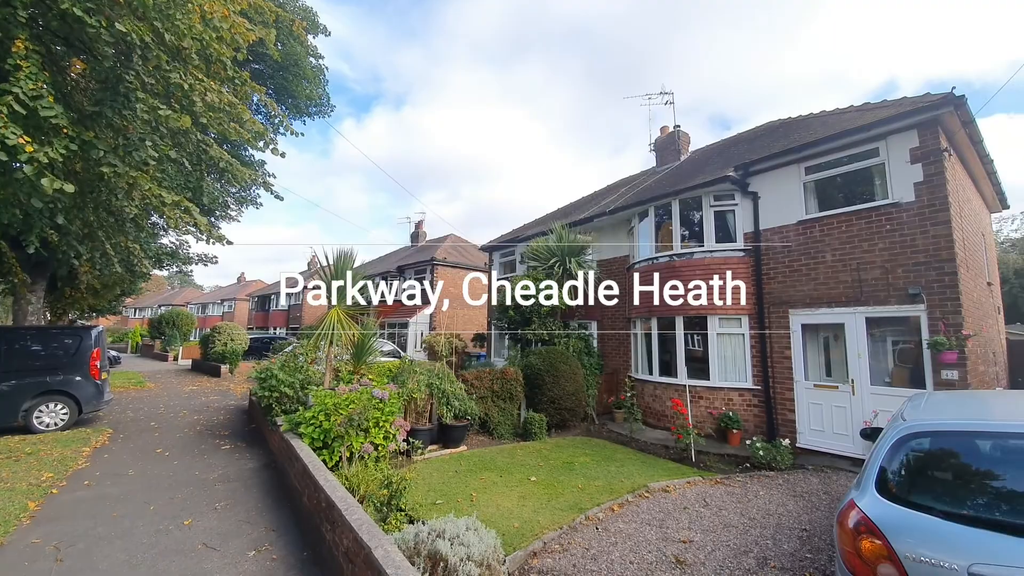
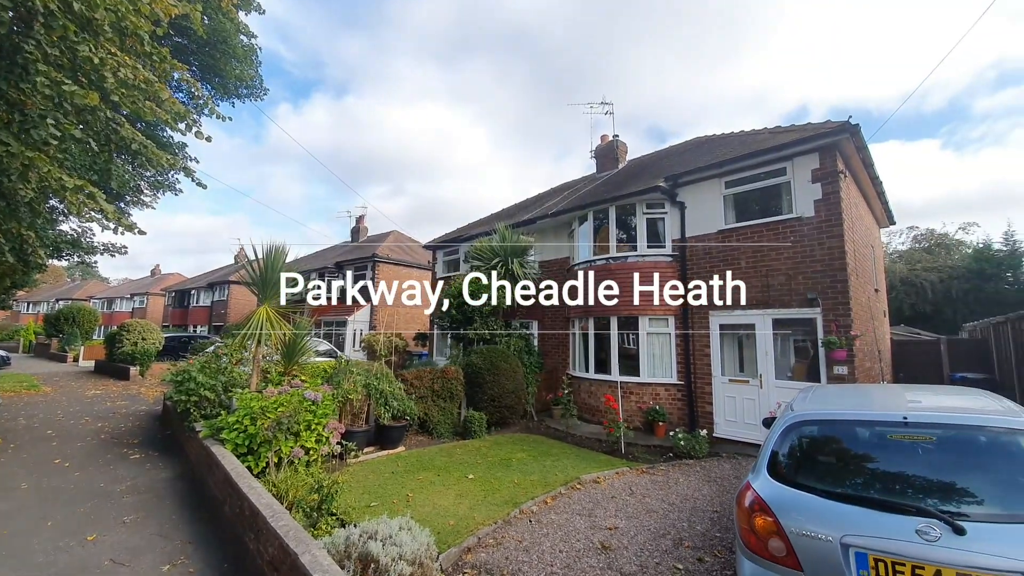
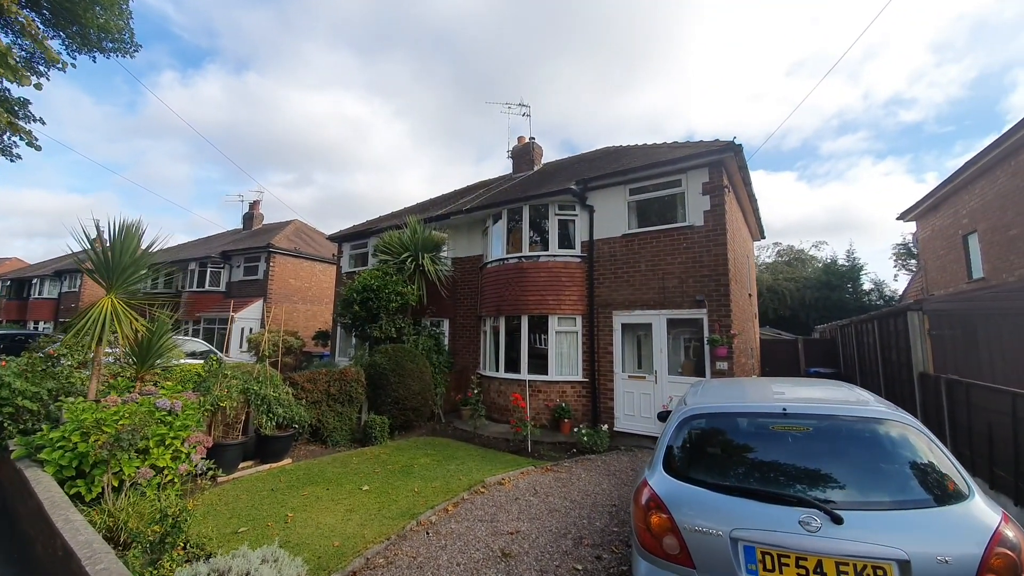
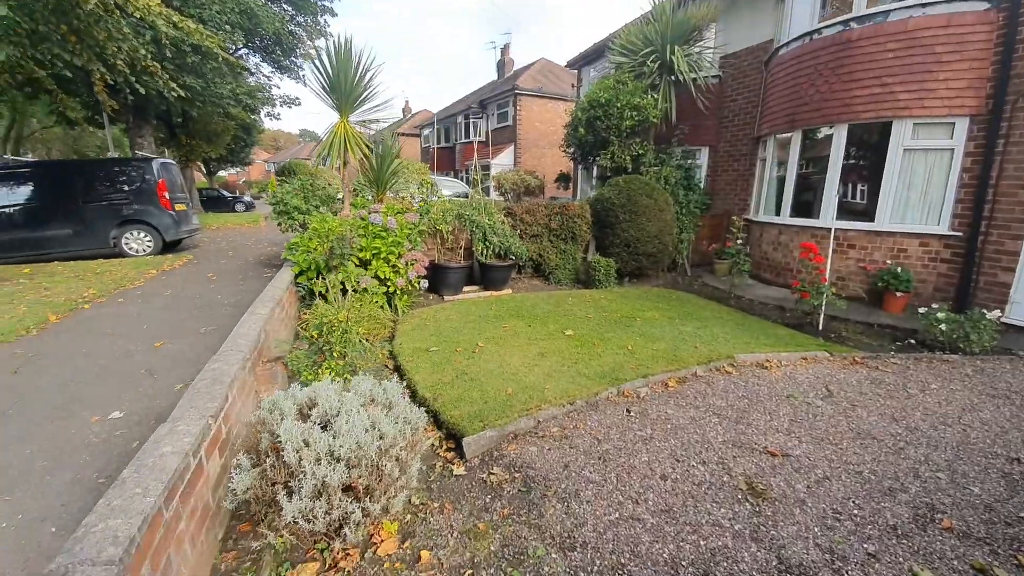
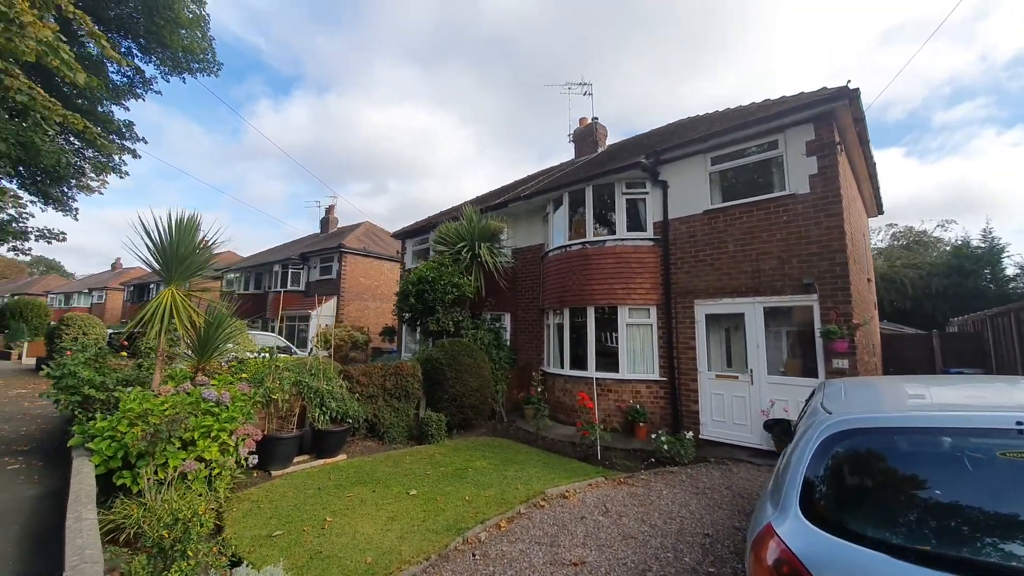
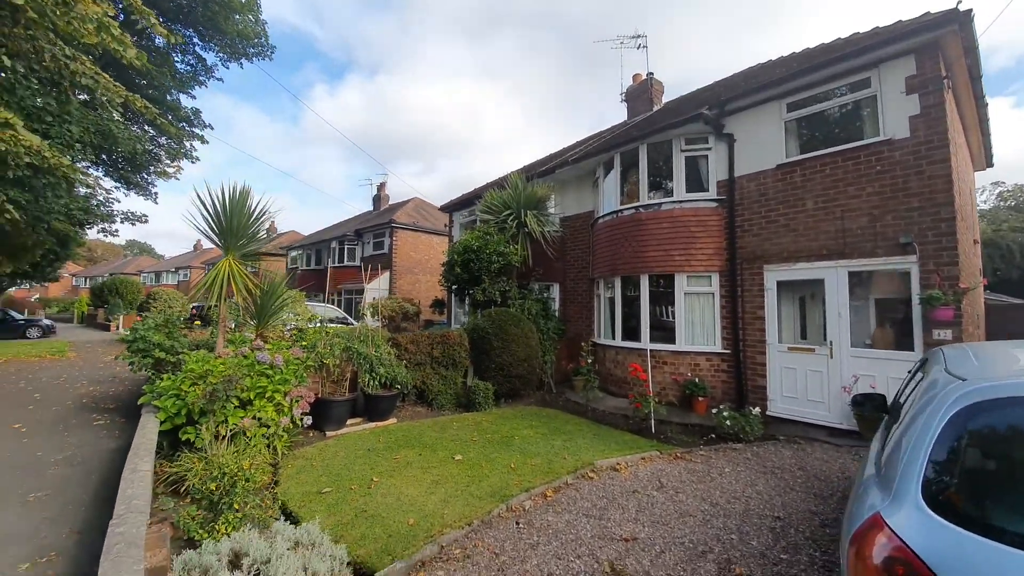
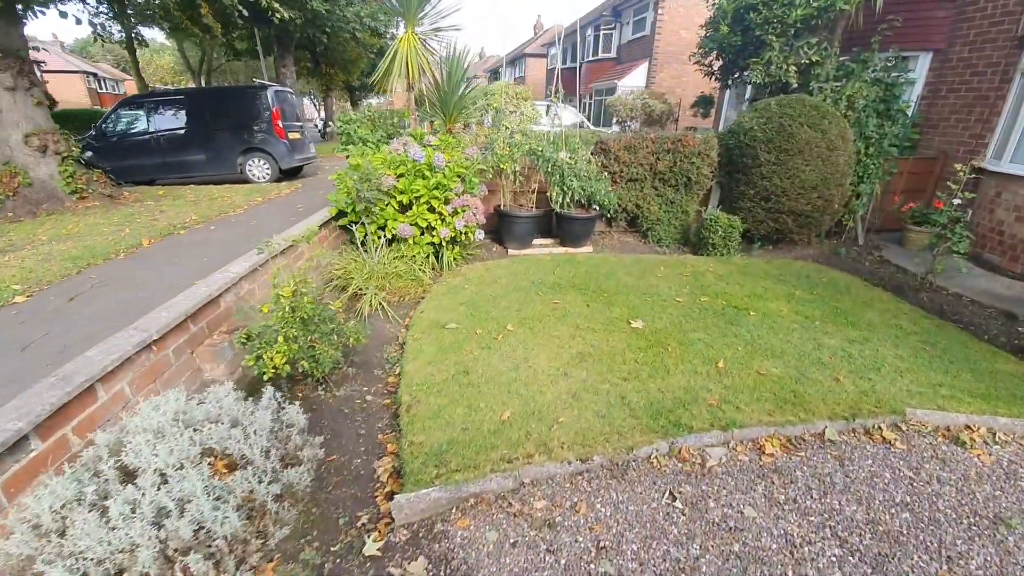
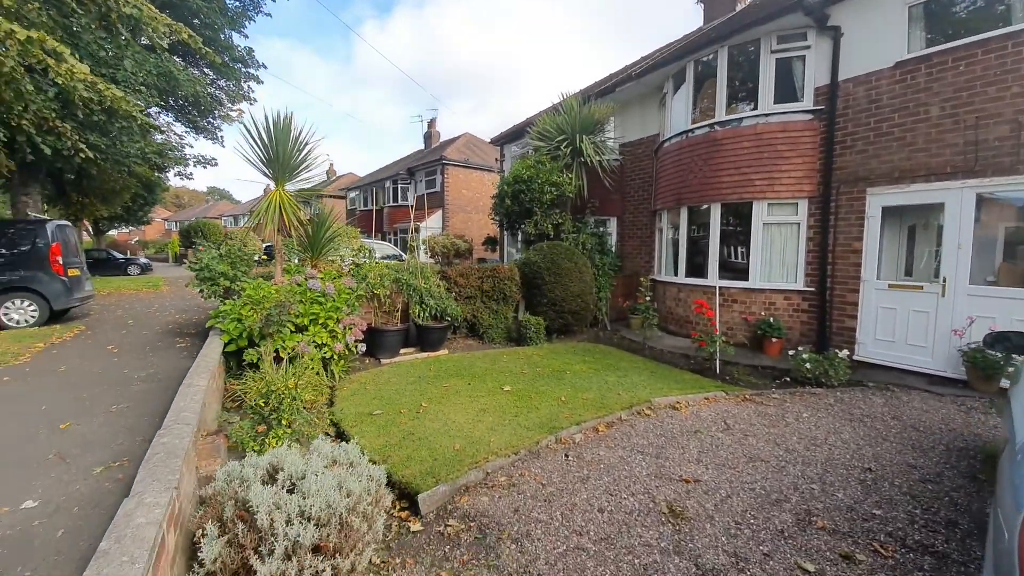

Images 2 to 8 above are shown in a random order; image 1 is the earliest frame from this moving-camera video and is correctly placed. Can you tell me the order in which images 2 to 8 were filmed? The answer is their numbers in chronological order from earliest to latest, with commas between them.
2, 3, 5, 6, 8, 4, 7
